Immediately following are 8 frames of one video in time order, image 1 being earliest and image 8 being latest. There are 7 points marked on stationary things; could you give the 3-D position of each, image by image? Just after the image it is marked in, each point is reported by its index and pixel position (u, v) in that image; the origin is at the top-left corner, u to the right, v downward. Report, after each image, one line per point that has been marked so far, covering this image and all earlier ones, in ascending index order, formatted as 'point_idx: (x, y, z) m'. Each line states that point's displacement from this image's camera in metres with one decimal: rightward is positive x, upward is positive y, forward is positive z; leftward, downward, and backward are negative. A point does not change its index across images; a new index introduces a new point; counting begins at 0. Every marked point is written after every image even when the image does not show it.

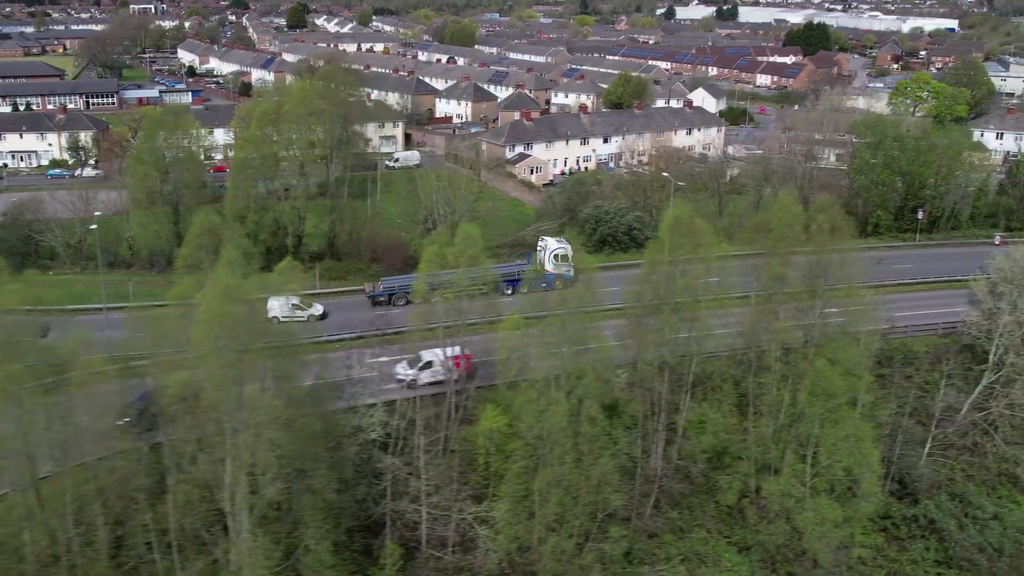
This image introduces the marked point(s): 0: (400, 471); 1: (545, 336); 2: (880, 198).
0: (-1.1, -1.8, +10.2) m
1: (+0.3, -0.5, +10.2) m
2: (+7.2, +1.7, +19.9) m
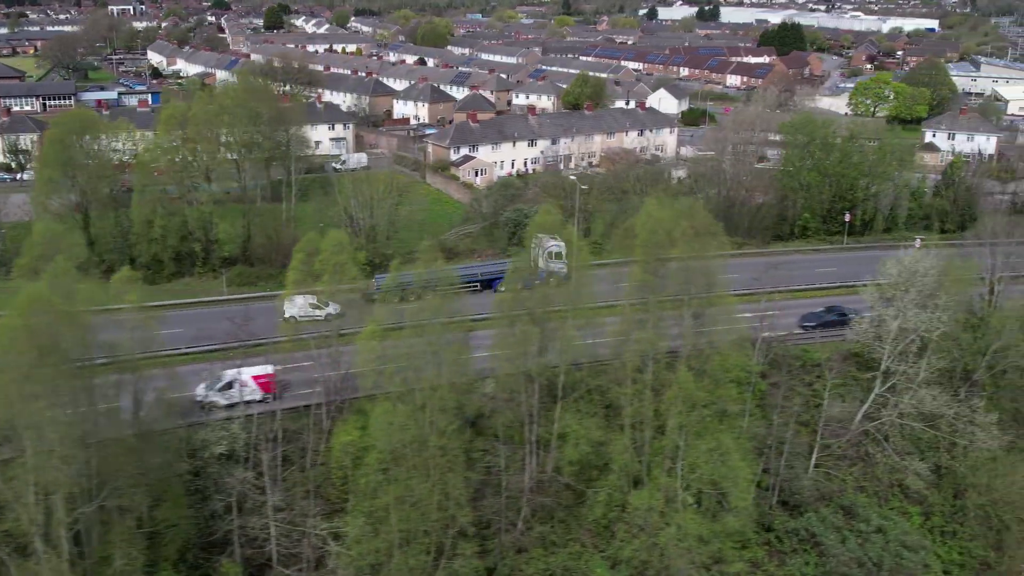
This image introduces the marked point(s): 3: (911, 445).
0: (-2.6, -1.9, +9.9) m
1: (-1.1, -0.6, +9.9) m
2: (+5.7, +1.7, +19.6) m
3: (+4.8, -1.9, +12.3) m
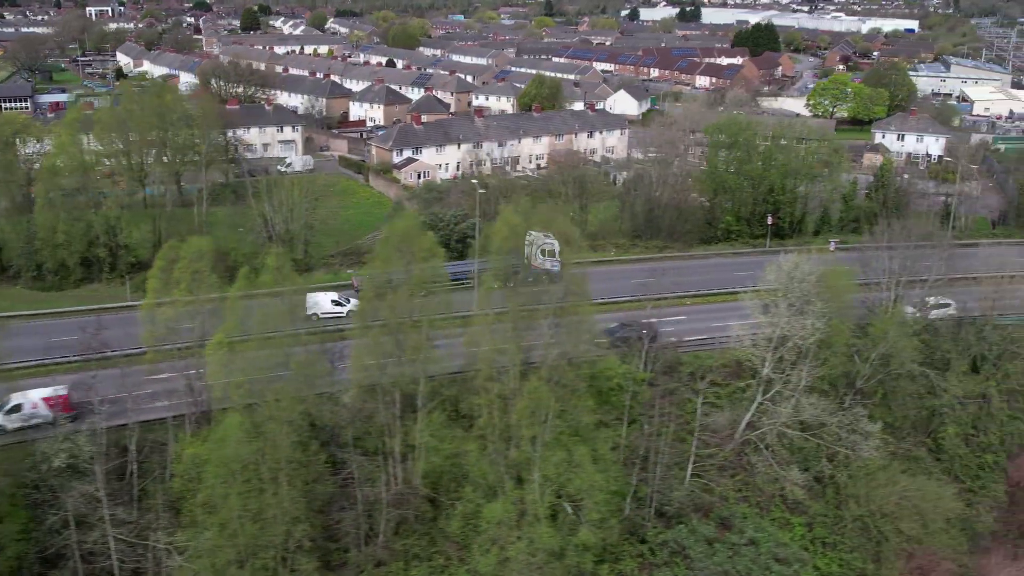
0: (-4.0, -2.0, +9.6) m
1: (-2.5, -0.7, +9.7) m
2: (+4.3, +1.6, +19.4) m
3: (+3.3, -2.0, +12.1) m
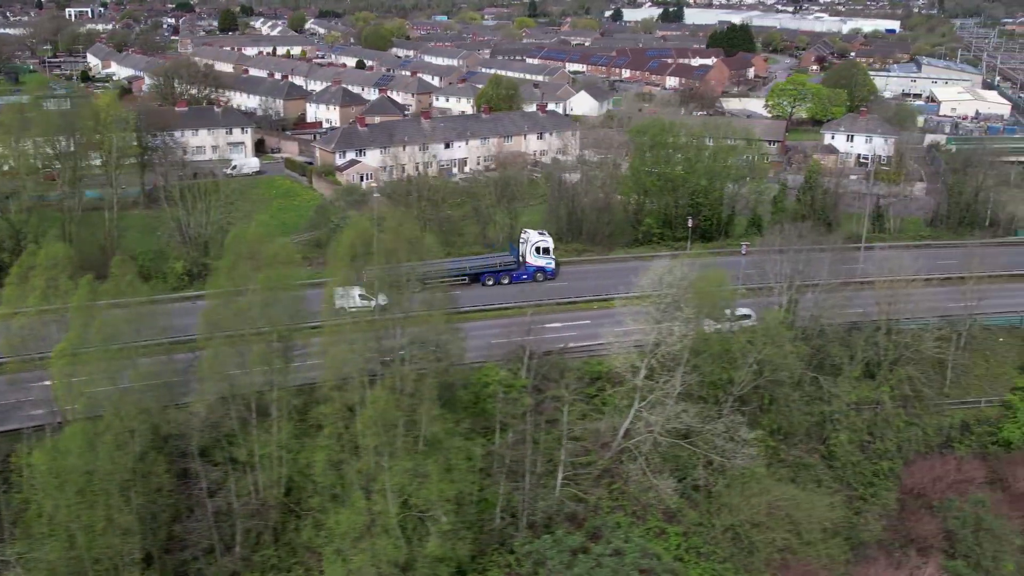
0: (-5.5, -2.1, +9.4) m
1: (-4.0, -0.7, +9.5) m
2: (+2.8, +1.5, +19.2) m
3: (+1.8, -2.0, +11.9) m
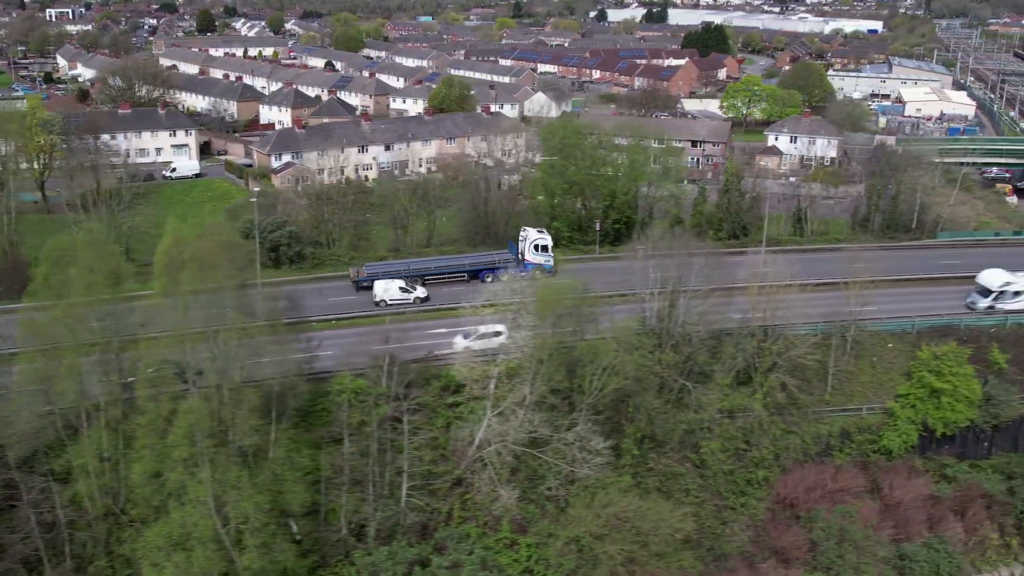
0: (-7.2, -2.2, +9.2) m
1: (-5.7, -0.8, +9.3) m
2: (+1.1, +1.4, +19.0) m
3: (+0.1, -2.1, +11.7) m
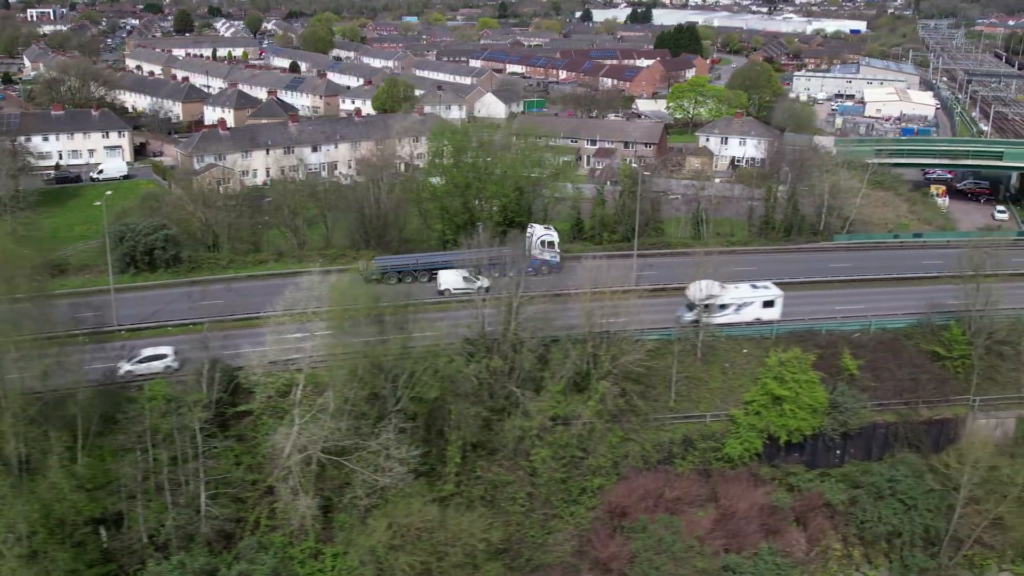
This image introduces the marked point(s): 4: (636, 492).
0: (-9.4, -2.2, +9.1) m
1: (-7.9, -0.9, +9.1) m
2: (-1.0, +1.4, +18.8) m
3: (-2.0, -2.2, +11.5) m
4: (+1.5, -2.5, +12.5) m
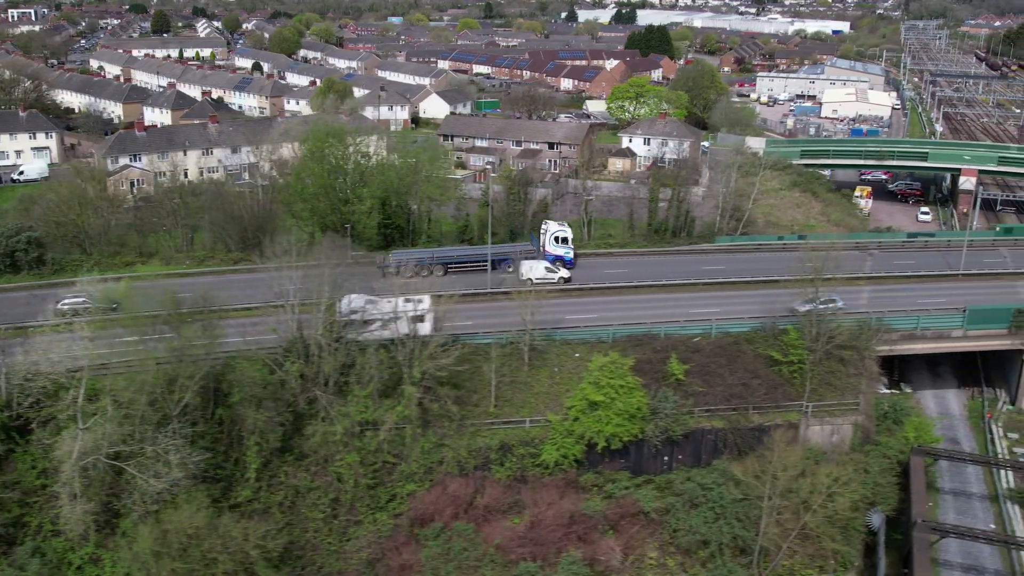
0: (-11.8, -2.2, +9.0) m
1: (-10.4, -0.9, +9.0) m
2: (-3.4, +1.3, +18.6) m
3: (-4.4, -2.2, +11.3) m
4: (-0.9, -2.6, +12.3) m
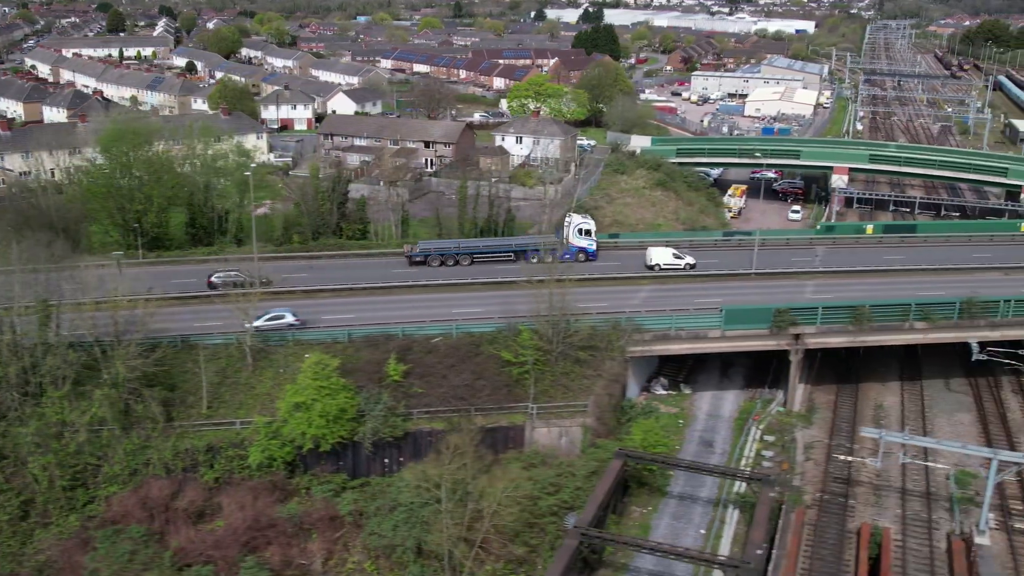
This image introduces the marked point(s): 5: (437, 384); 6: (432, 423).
0: (-15.6, -2.2, +8.9) m
1: (-14.1, -0.9, +8.9) m
2: (-7.0, +1.3, +18.5) m
3: (-8.1, -2.2, +11.2) m
4: (-4.6, -2.6, +12.2) m
5: (-0.9, -1.3, +13.6) m
6: (-1.0, -1.8, +13.1) m
